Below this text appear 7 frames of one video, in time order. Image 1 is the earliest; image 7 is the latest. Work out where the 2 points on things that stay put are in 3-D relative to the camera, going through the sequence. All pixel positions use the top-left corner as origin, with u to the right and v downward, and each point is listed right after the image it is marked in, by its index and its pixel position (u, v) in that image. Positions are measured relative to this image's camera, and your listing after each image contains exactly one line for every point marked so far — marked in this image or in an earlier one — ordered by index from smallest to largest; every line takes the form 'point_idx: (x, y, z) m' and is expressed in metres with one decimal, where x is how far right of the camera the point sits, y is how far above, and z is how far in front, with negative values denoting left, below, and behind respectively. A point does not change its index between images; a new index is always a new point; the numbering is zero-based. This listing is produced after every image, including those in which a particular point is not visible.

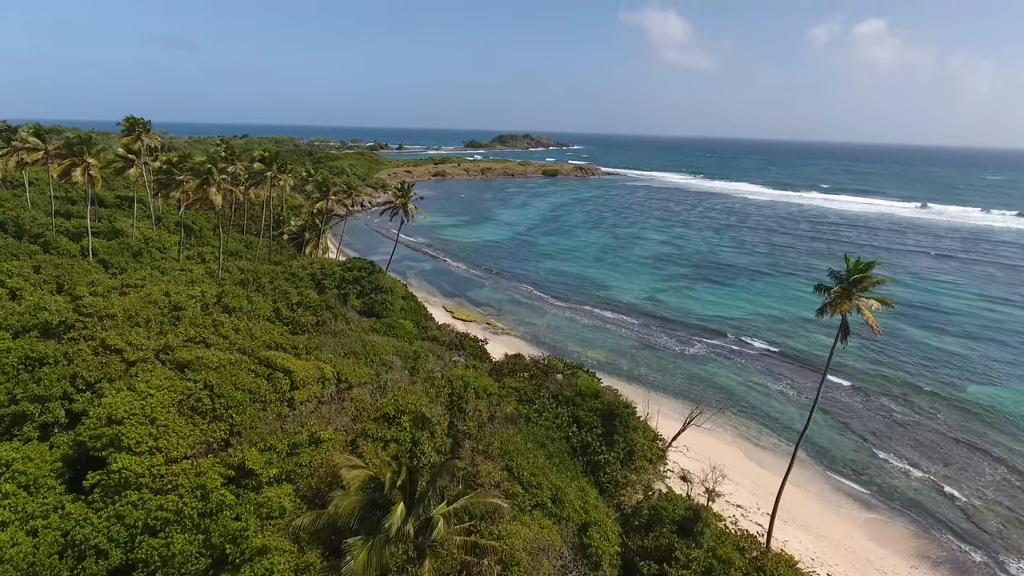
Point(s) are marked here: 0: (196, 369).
0: (-11.4, -3.0, +18.8) m
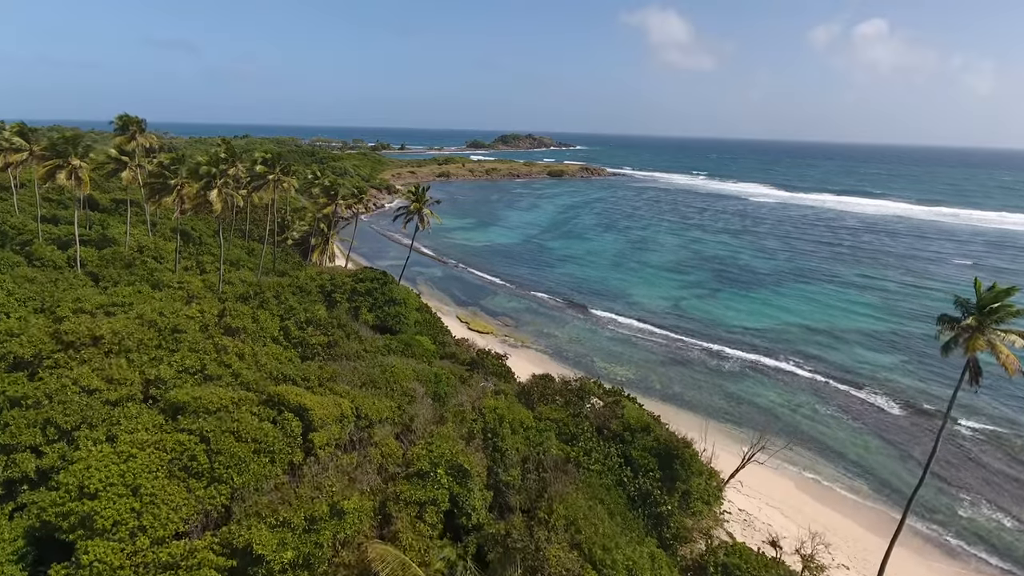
0: (-9.7, -3.9, +15.8) m
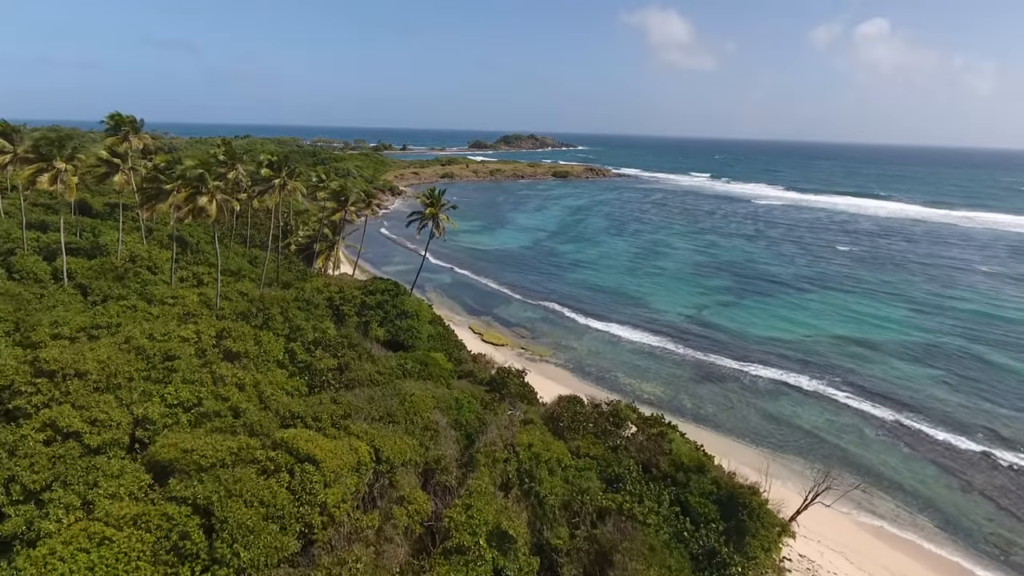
0: (-8.4, -4.6, +13.3) m
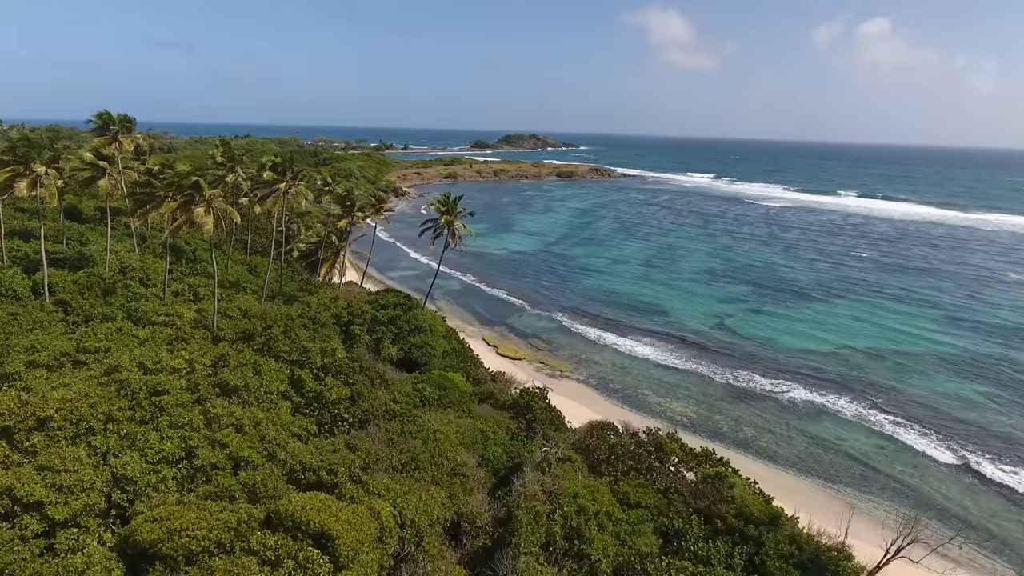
0: (-7.0, -5.4, +10.6) m
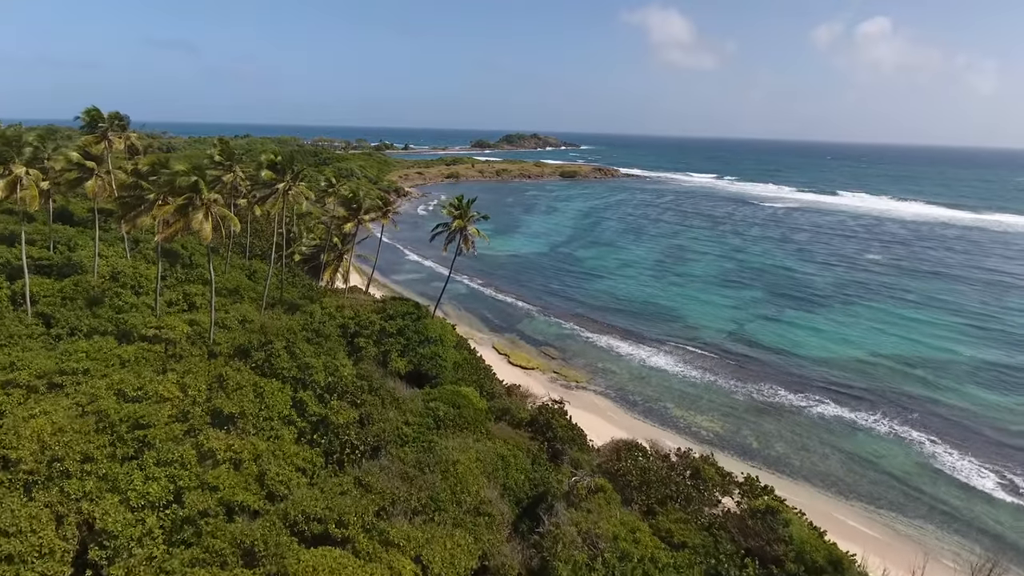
0: (-6.1, -5.9, +8.7) m
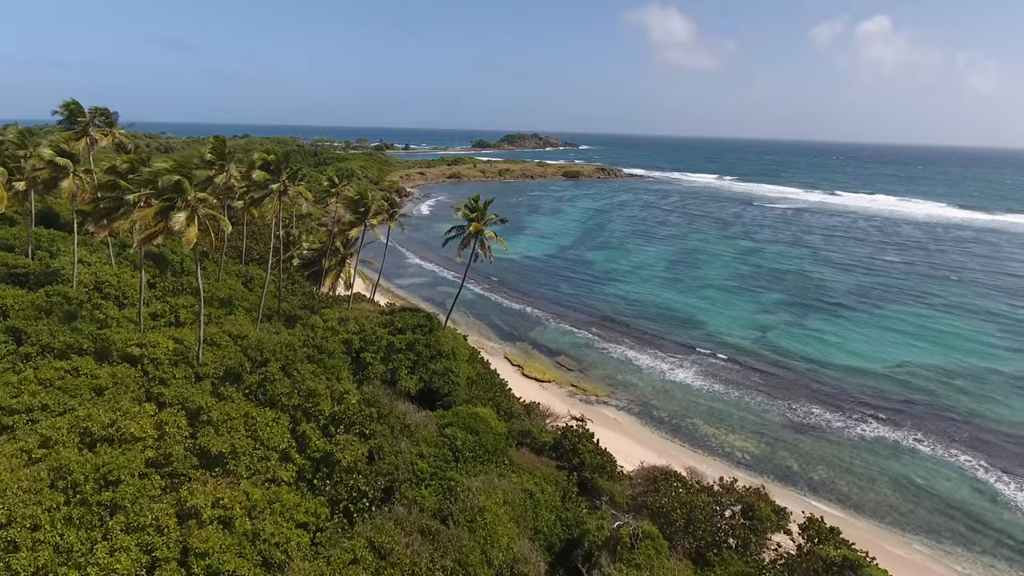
0: (-5.1, -6.4, +6.2) m
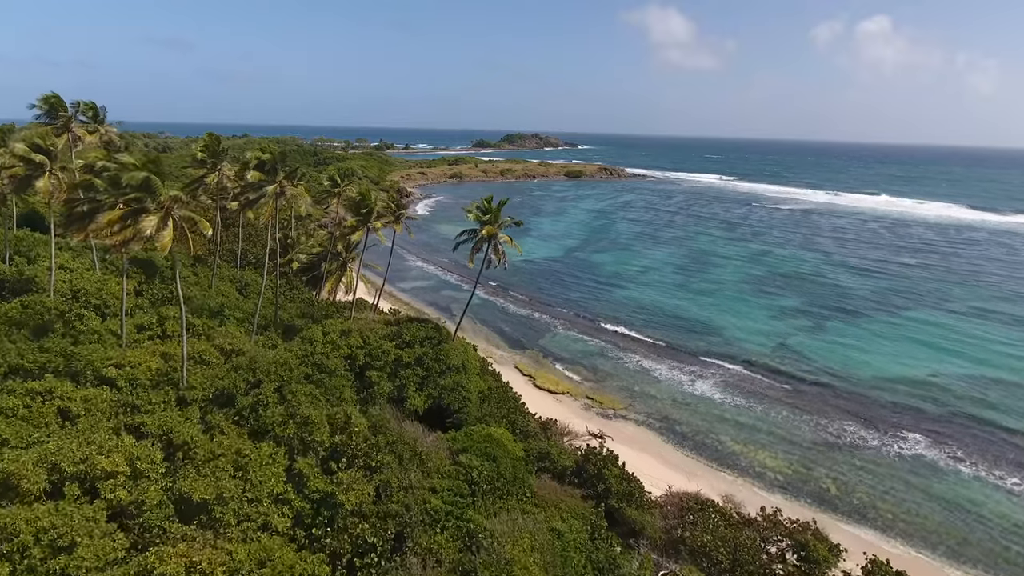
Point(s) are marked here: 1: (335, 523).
0: (-4.3, -6.8, +4.2) m
1: (-4.3, -5.8, +12.9) m
